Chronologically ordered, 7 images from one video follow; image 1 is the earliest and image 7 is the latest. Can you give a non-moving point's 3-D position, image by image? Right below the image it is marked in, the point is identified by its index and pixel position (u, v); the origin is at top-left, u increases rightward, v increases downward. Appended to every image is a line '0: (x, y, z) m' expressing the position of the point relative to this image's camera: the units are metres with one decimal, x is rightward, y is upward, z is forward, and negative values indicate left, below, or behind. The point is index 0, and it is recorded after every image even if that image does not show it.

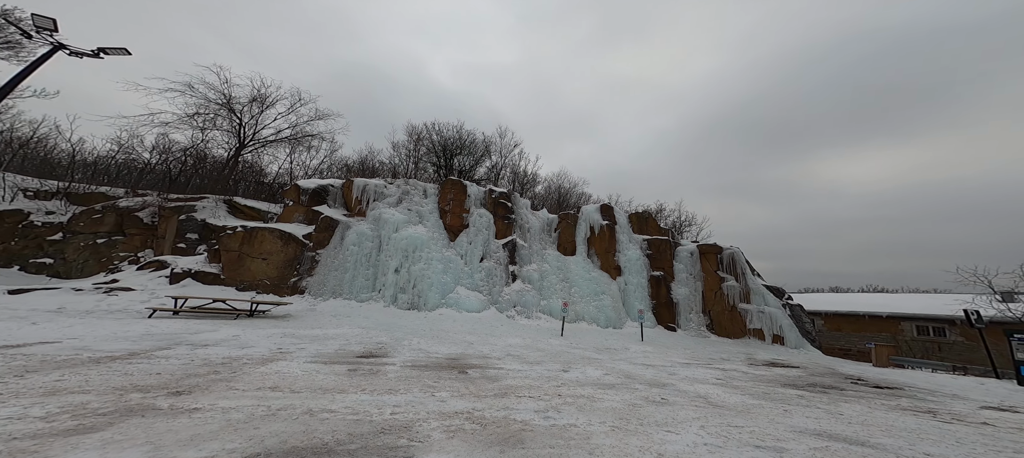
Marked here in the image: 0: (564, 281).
0: (+2.6, -2.5, +18.0) m
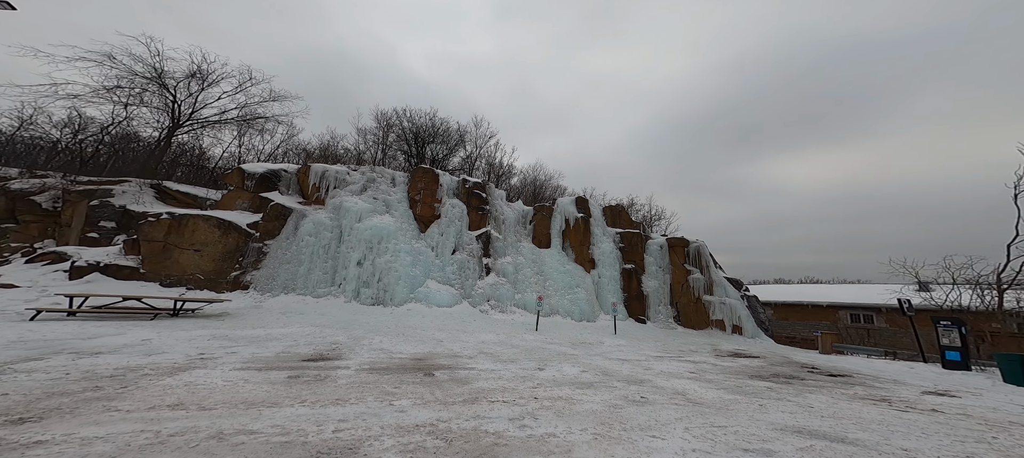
0: (+1.3, -2.2, +17.6) m
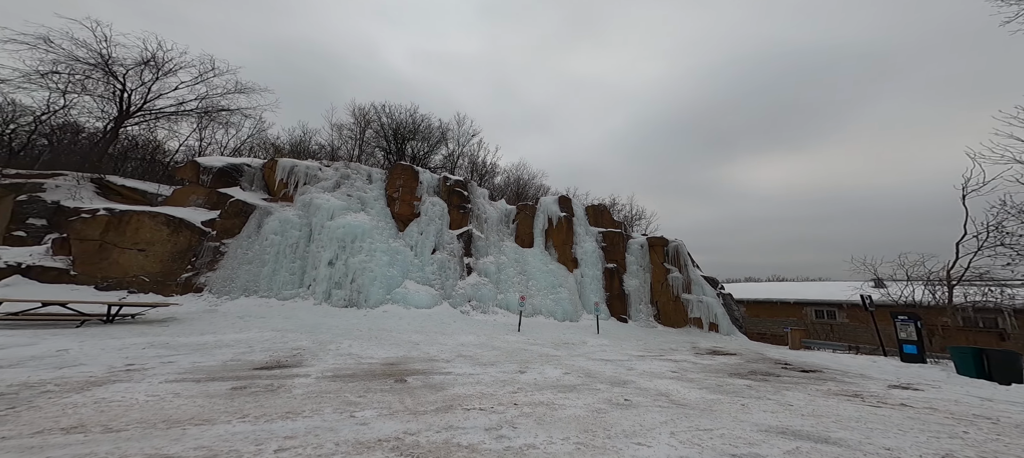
0: (+0.5, -2.1, +17.3) m
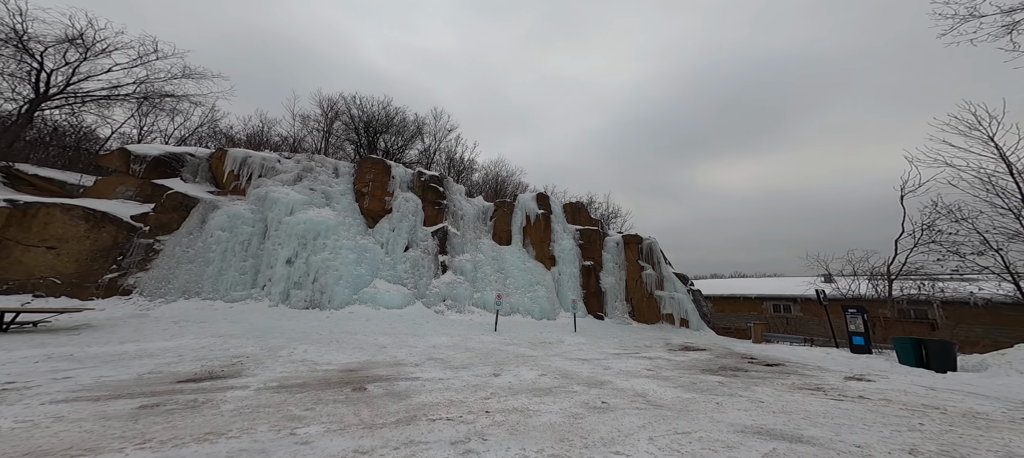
0: (-0.6, -2.0, +17.0) m
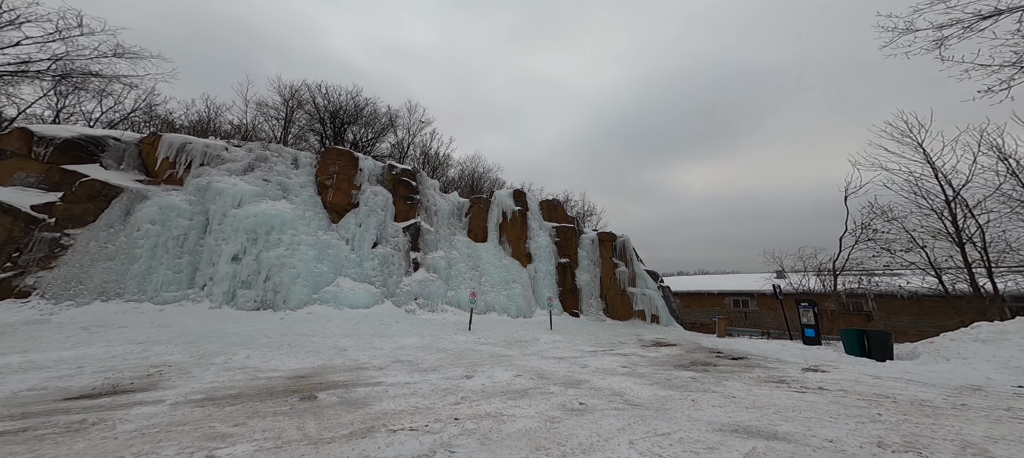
0: (-1.7, -1.8, +16.5) m
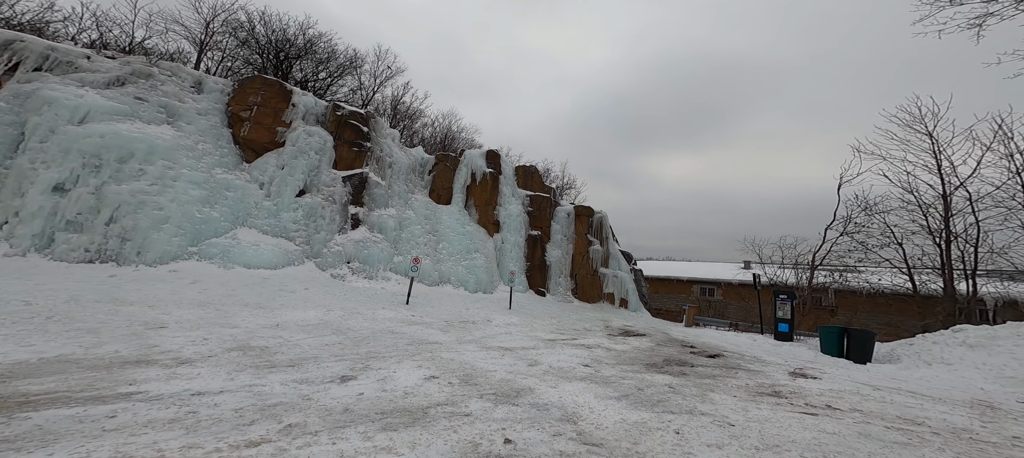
0: (-3.3, -0.2, +14.0) m
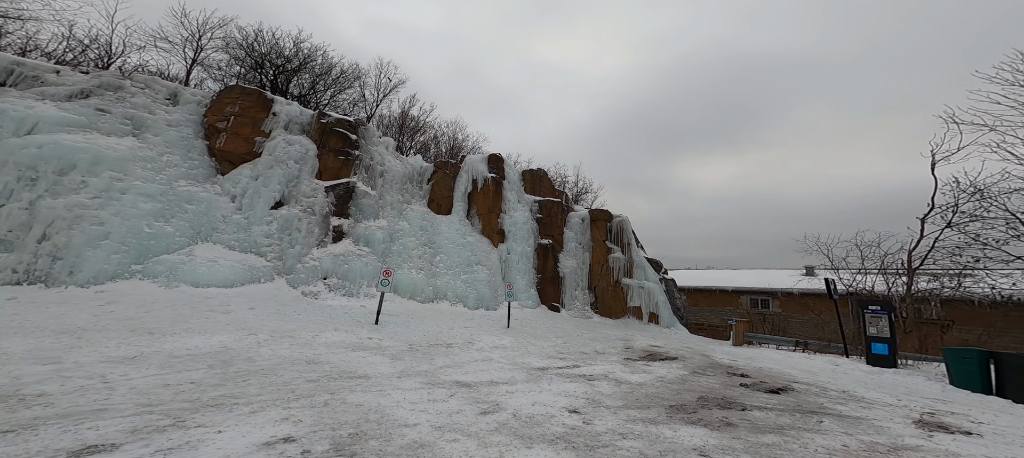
0: (-3.0, -0.5, +12.4) m
